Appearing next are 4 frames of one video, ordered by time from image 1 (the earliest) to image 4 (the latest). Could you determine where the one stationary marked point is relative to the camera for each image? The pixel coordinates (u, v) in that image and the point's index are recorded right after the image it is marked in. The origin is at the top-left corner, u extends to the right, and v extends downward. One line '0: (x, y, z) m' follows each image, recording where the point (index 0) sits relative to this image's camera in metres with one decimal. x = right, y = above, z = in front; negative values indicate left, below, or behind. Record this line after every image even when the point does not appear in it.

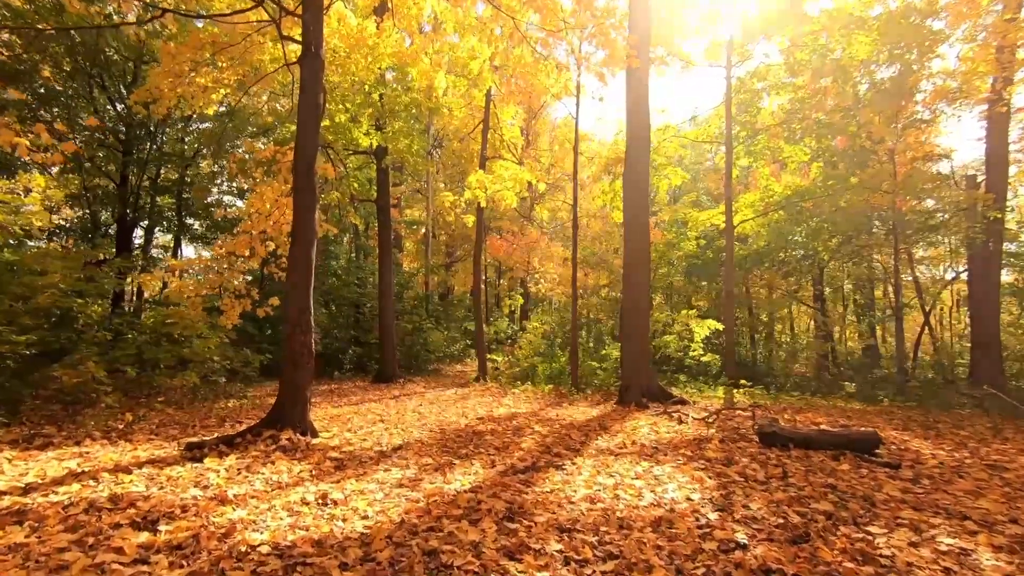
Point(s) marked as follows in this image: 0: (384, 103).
0: (-2.7, +3.9, +11.5) m
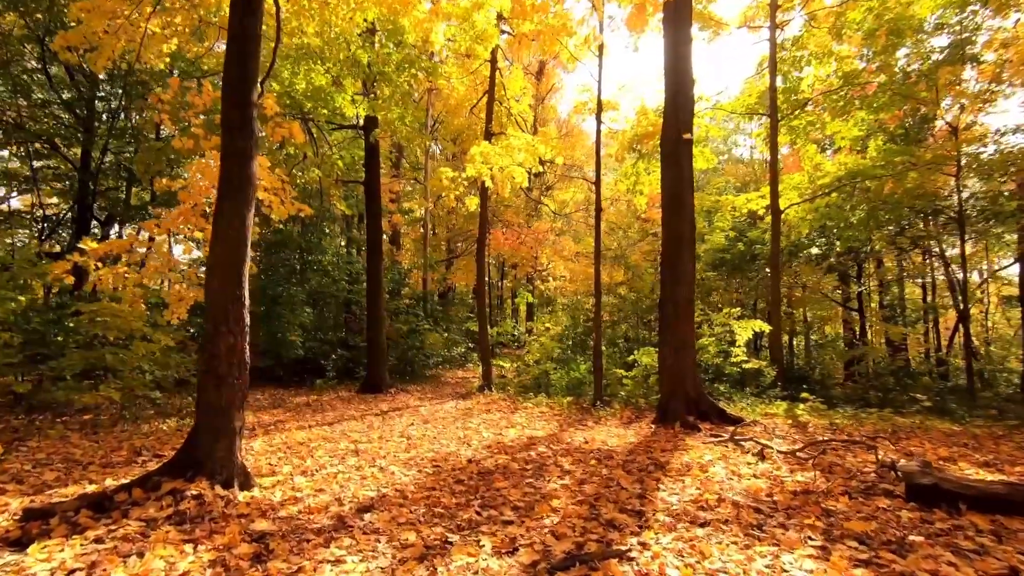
0: (-2.5, +4.0, +9.8) m
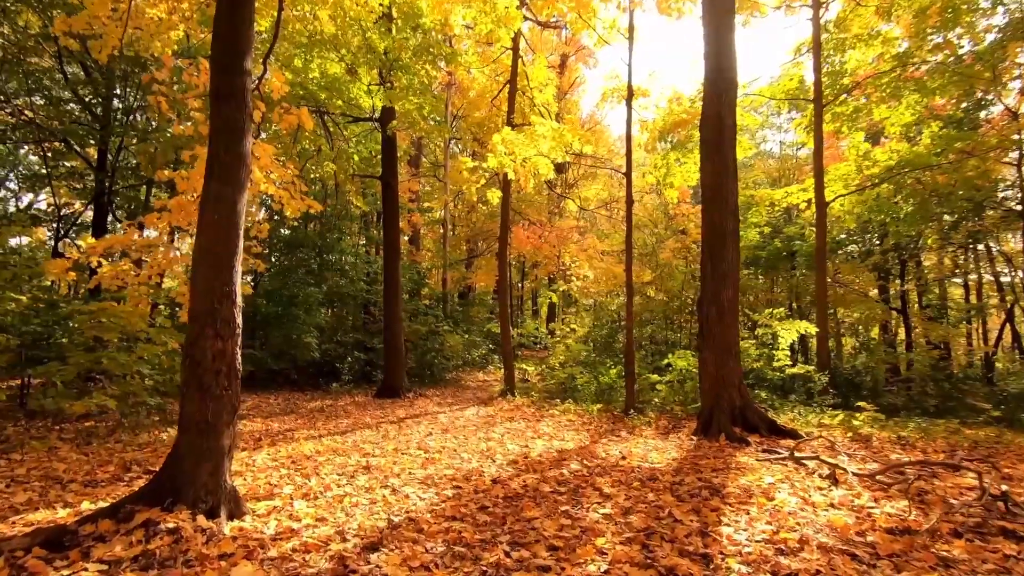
0: (-2.1, +4.1, +9.3) m
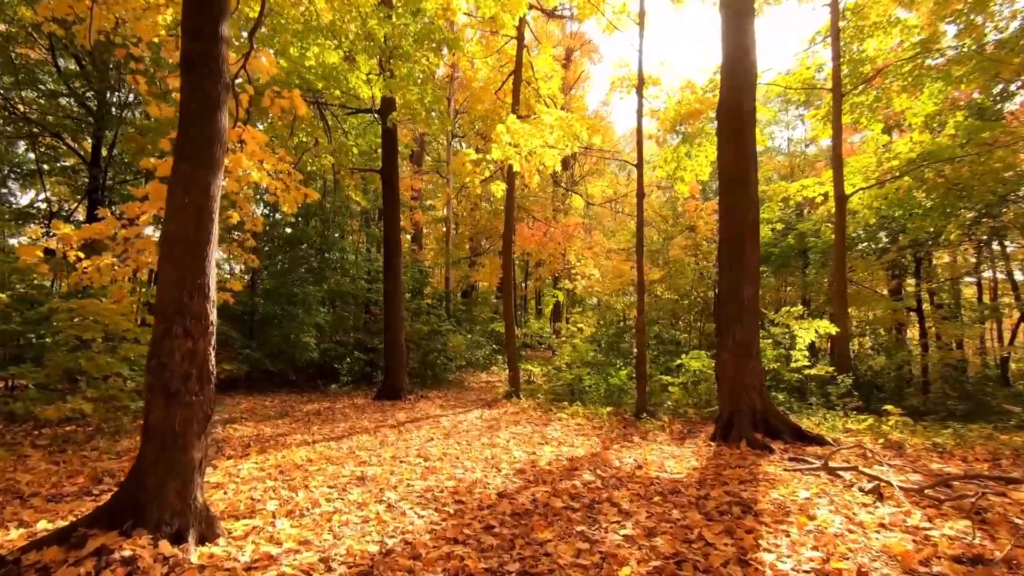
0: (-2.0, +4.1, +8.9) m
